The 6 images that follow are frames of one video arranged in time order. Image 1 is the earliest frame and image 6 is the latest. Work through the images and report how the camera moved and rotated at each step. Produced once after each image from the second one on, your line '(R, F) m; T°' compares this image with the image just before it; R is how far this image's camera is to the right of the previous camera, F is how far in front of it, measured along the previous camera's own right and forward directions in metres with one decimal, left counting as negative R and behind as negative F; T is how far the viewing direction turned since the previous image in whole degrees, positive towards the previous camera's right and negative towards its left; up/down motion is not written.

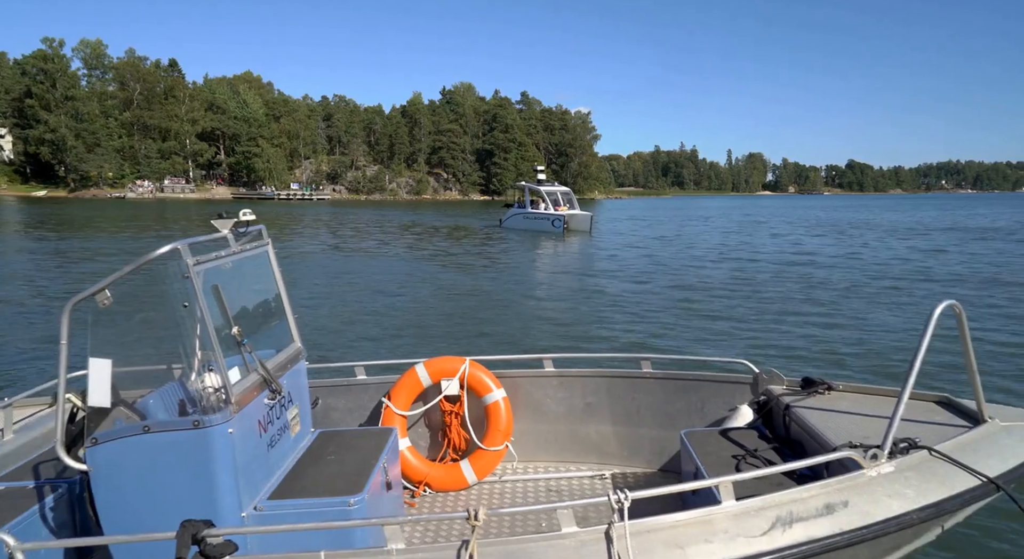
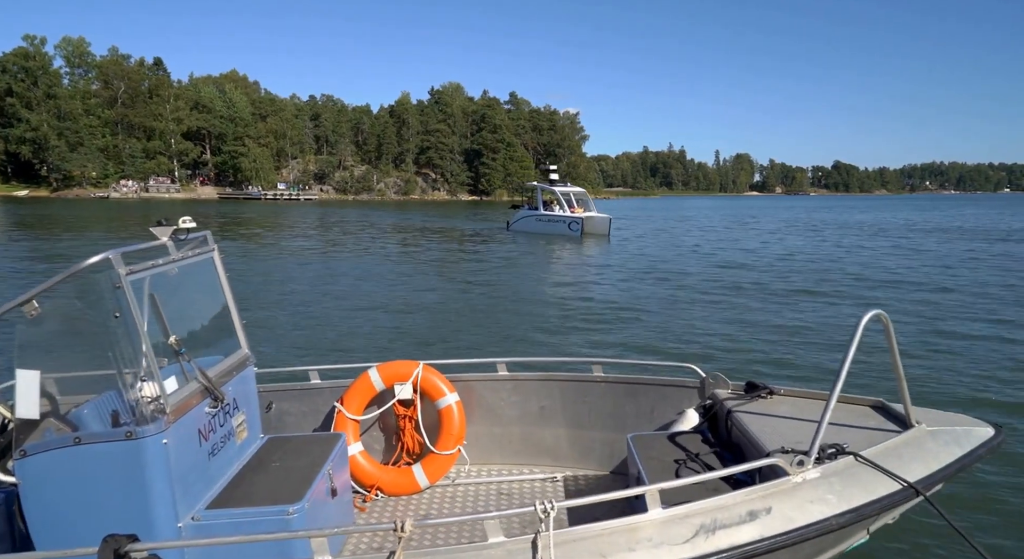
(+0.2, 0.0) m; +1°
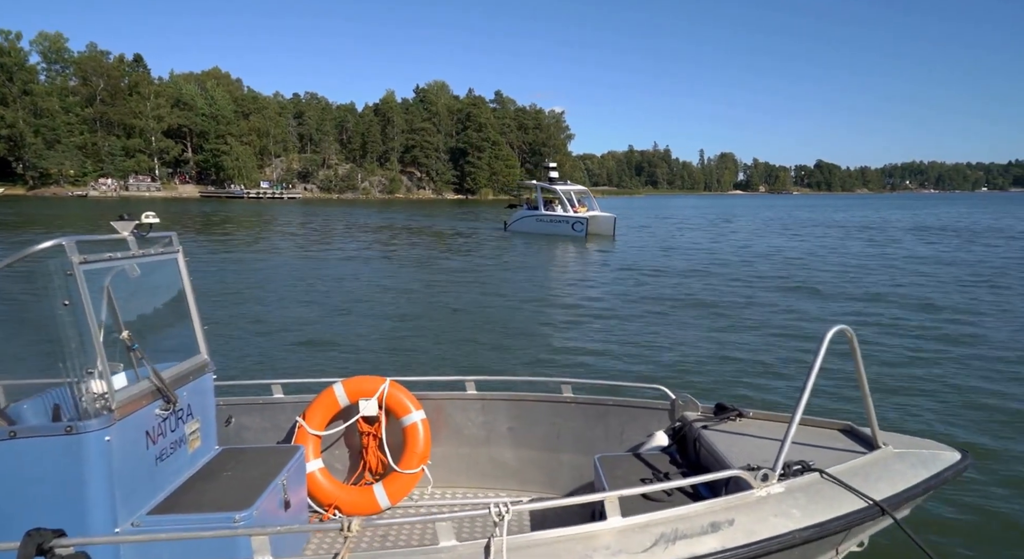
(+0.1, +0.1) m; +1°
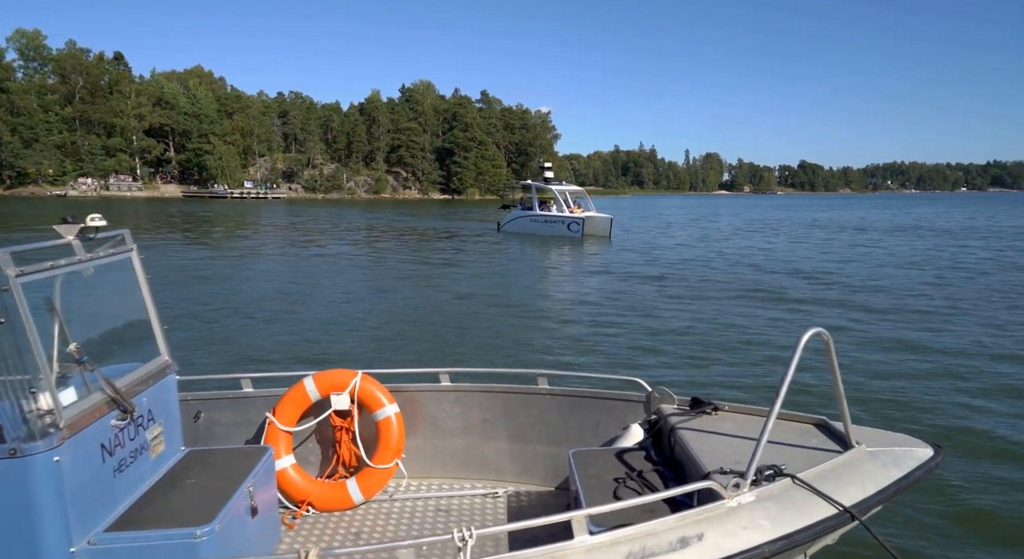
(+0.1, +0.1) m; +1°
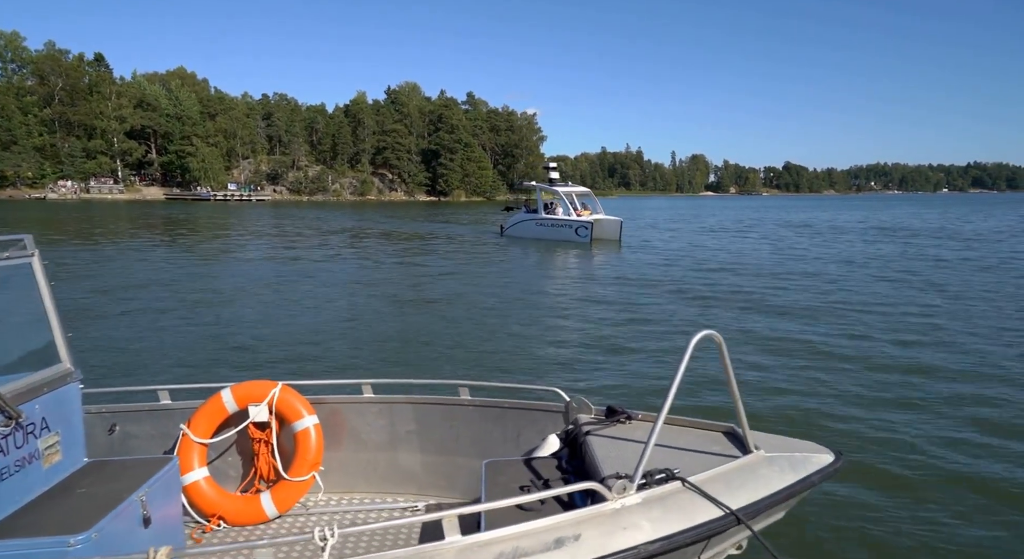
(+0.4, +0.1) m; +1°
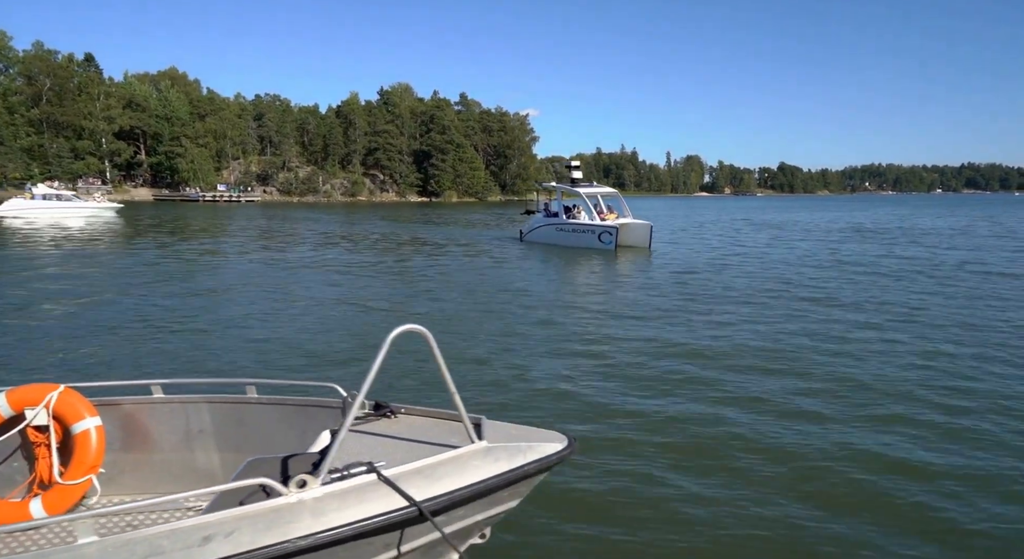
(+1.2, 0.0) m; 0°
